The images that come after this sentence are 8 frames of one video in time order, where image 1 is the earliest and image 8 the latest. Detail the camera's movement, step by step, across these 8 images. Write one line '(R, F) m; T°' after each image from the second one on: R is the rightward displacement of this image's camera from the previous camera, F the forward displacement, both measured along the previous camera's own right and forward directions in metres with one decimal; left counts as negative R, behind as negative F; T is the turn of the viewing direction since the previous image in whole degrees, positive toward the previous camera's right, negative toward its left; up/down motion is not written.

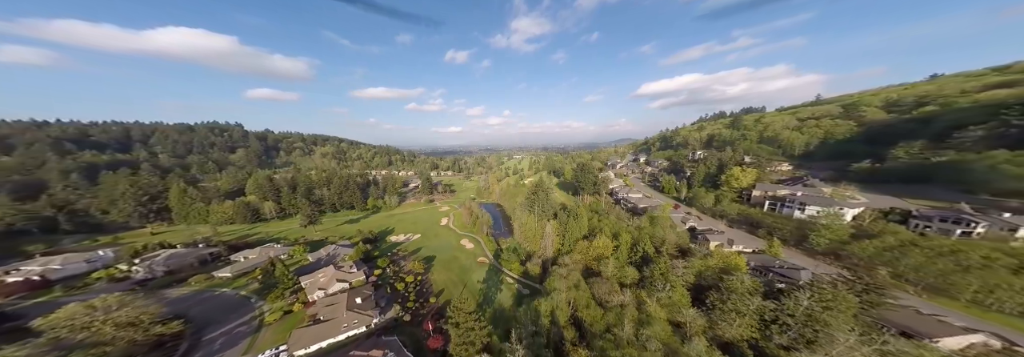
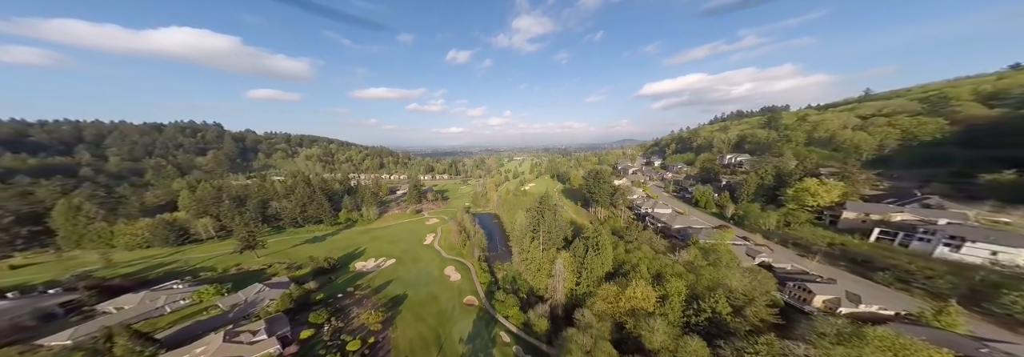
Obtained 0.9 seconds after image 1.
(+0.6, +11.5) m; 0°
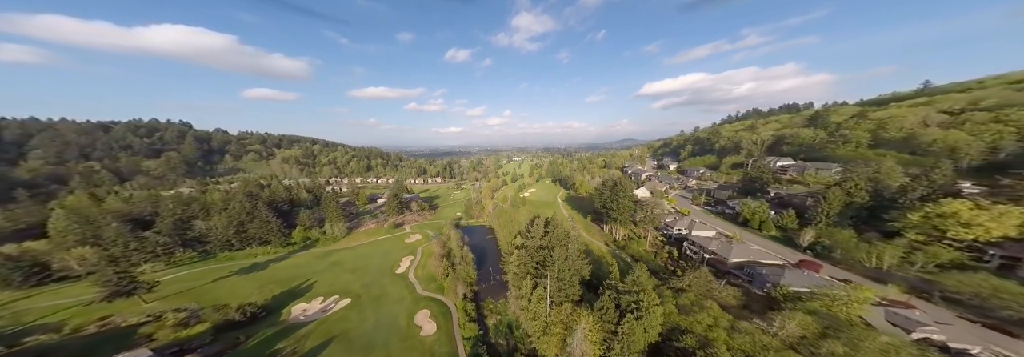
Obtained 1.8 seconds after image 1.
(+0.7, +11.6) m; 0°
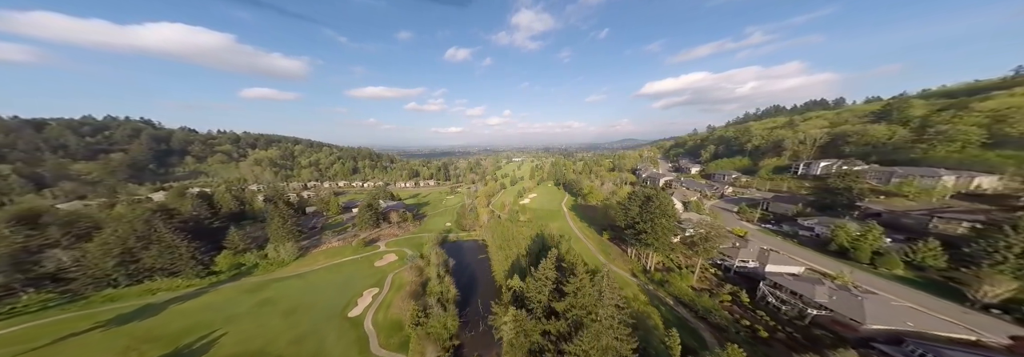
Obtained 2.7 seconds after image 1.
(+0.7, +11.9) m; 0°
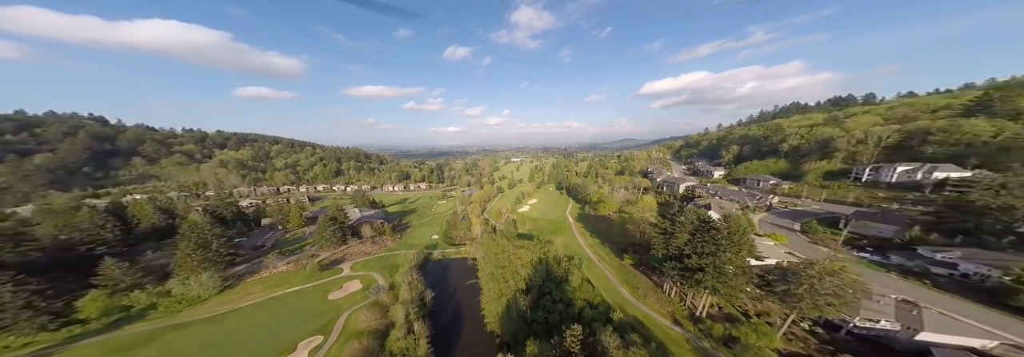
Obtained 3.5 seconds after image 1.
(+0.6, +10.8) m; 0°
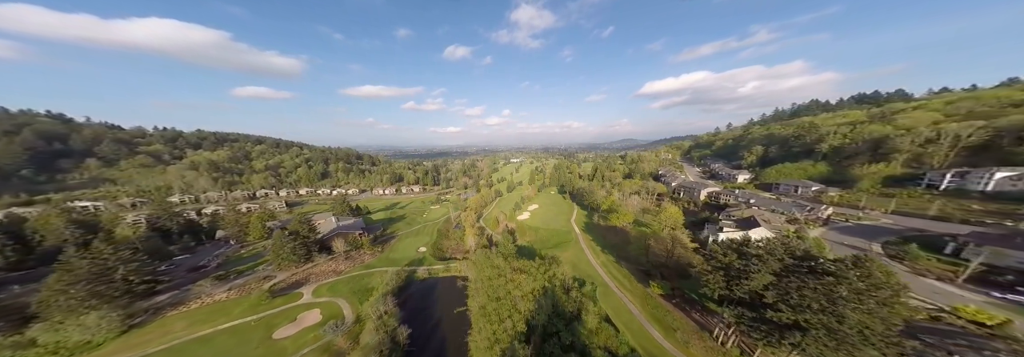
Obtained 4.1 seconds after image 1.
(+0.5, +8.1) m; 0°
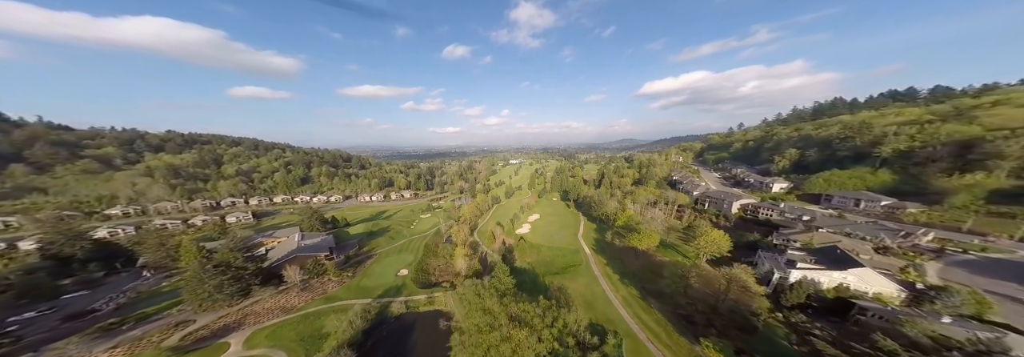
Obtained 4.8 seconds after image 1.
(+0.4, +9.5) m; 0°
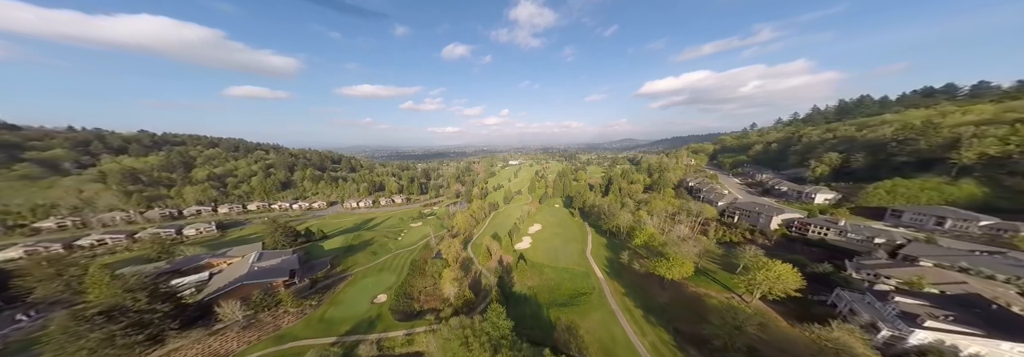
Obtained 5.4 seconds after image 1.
(+0.4, +8.2) m; 0°
